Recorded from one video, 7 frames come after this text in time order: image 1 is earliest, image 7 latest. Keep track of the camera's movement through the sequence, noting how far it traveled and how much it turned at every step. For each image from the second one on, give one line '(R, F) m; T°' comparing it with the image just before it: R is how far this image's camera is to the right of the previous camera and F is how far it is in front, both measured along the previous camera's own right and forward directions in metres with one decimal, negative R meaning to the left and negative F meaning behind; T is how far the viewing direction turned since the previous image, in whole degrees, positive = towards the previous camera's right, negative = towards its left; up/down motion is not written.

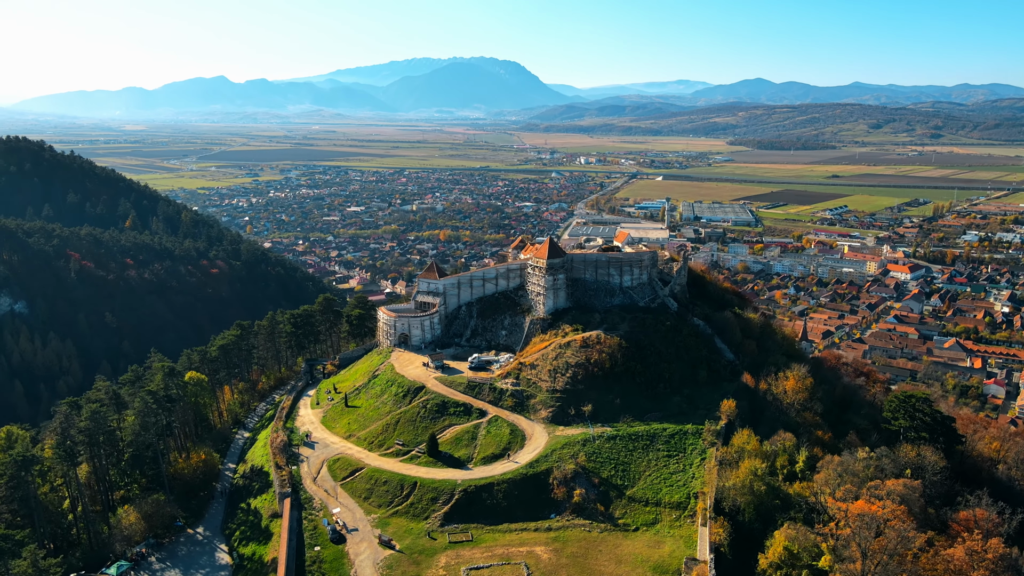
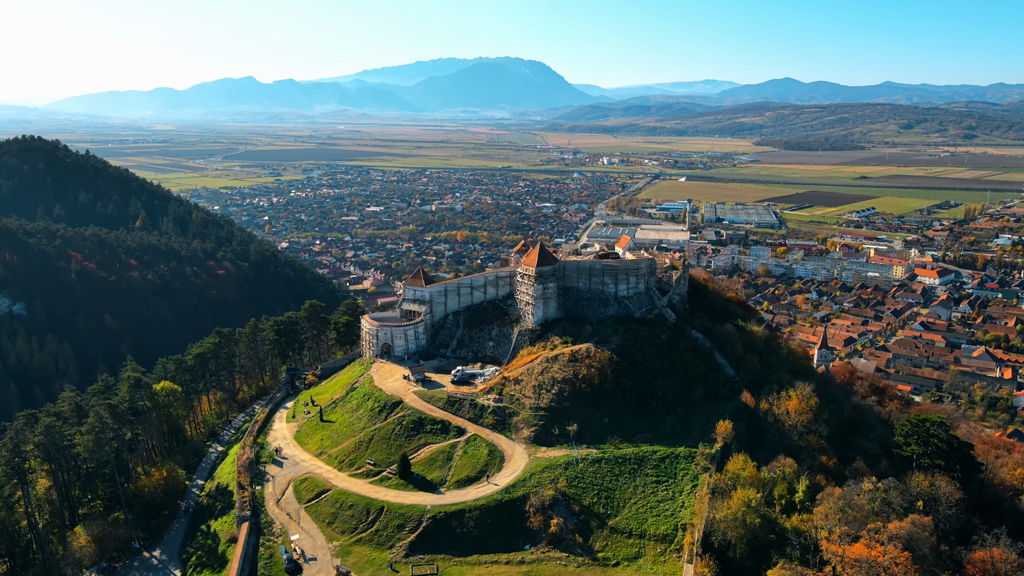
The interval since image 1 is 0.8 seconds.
(+1.5, +1.7) m; -2°
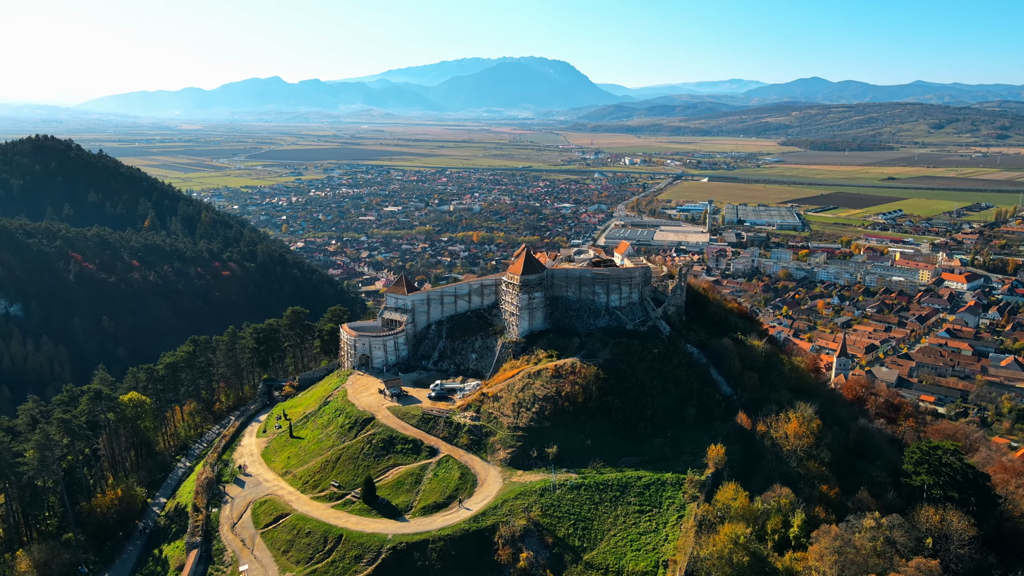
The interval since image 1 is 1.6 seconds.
(+1.5, +1.7) m; -2°
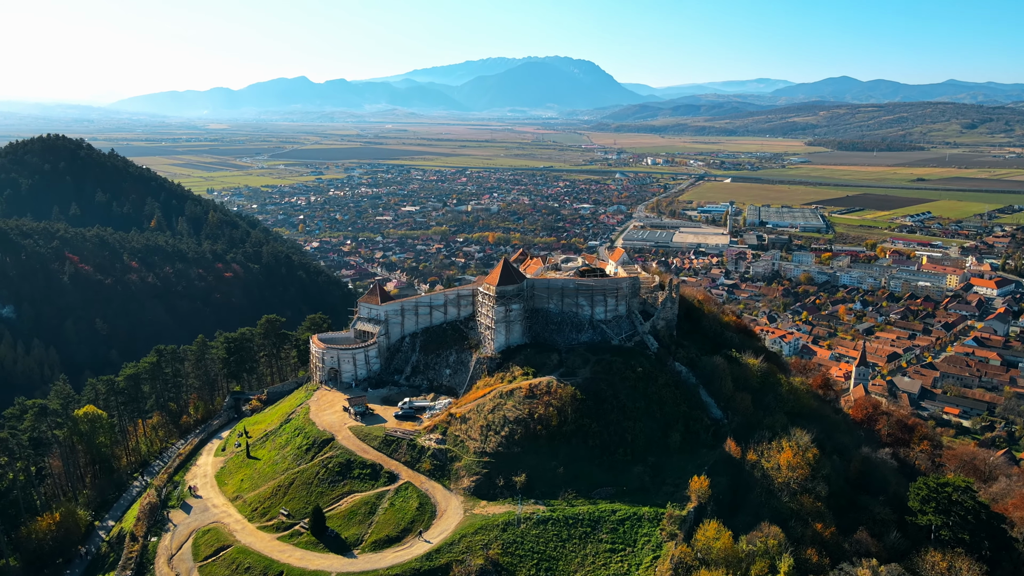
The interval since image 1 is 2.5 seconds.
(+1.7, +2.0) m; -2°
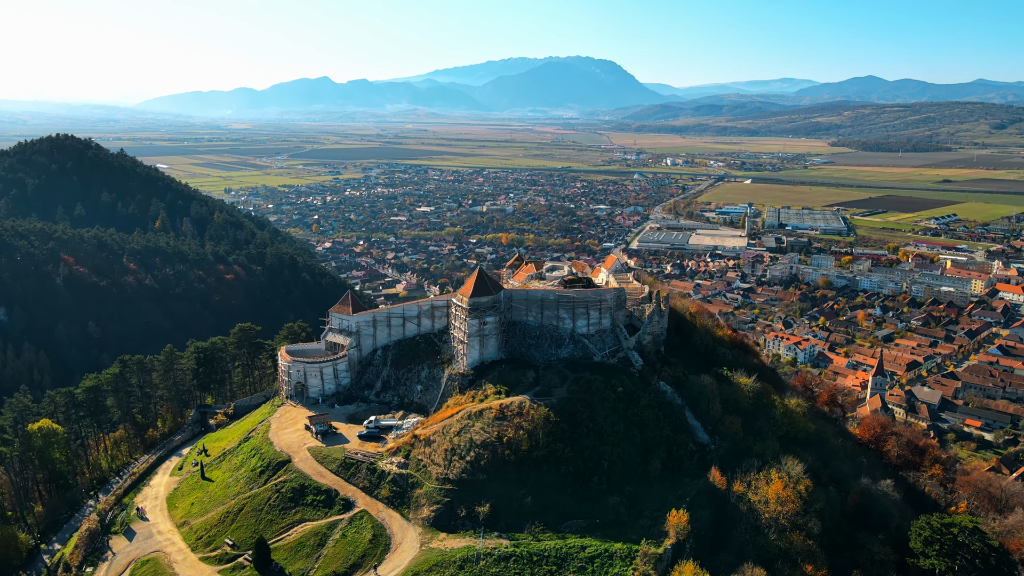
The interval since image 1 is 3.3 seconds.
(+1.5, +1.7) m; -2°
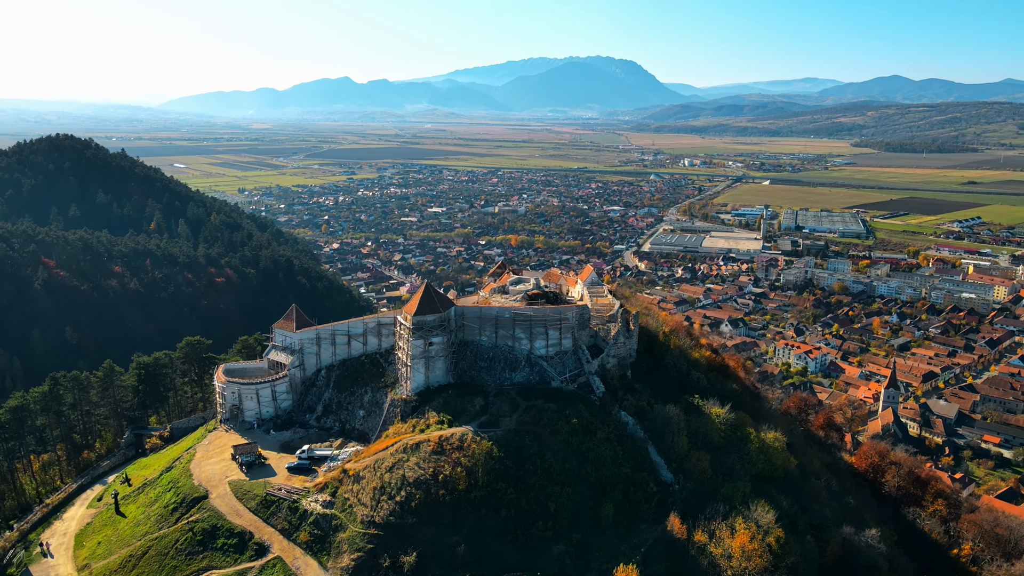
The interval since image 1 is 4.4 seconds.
(+2.2, +2.4) m; -1°
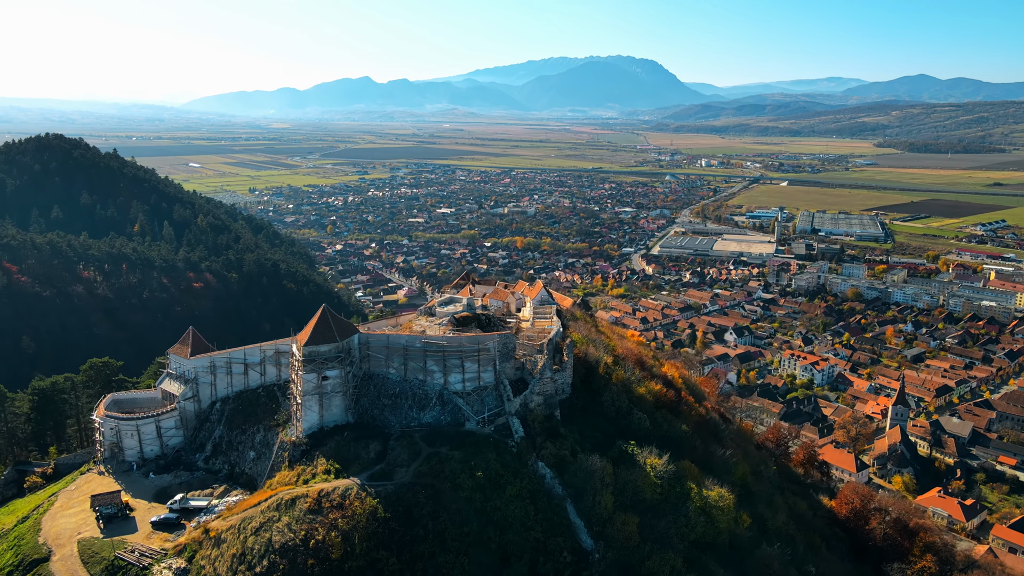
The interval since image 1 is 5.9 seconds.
(+3.0, +3.2) m; -2°
